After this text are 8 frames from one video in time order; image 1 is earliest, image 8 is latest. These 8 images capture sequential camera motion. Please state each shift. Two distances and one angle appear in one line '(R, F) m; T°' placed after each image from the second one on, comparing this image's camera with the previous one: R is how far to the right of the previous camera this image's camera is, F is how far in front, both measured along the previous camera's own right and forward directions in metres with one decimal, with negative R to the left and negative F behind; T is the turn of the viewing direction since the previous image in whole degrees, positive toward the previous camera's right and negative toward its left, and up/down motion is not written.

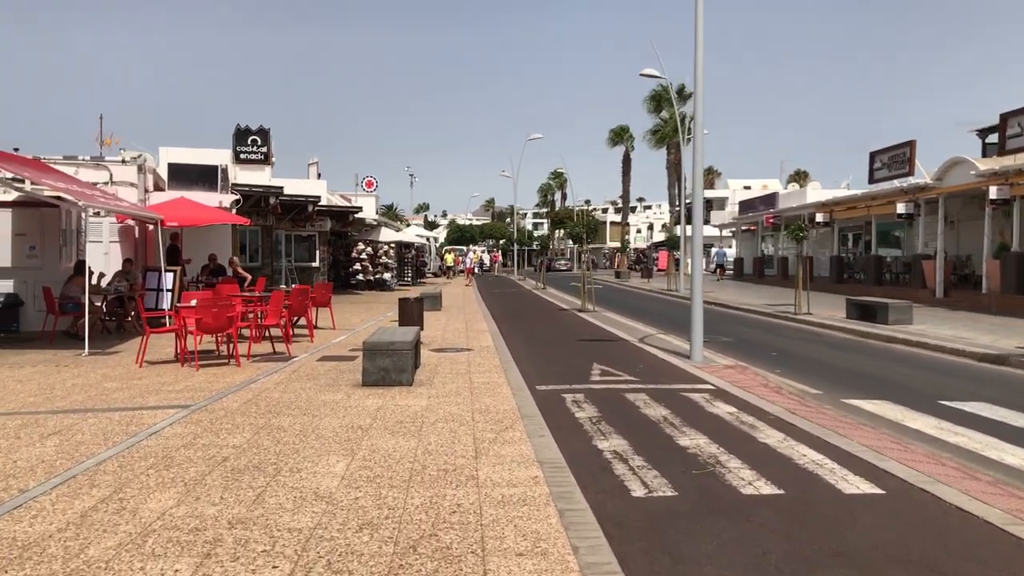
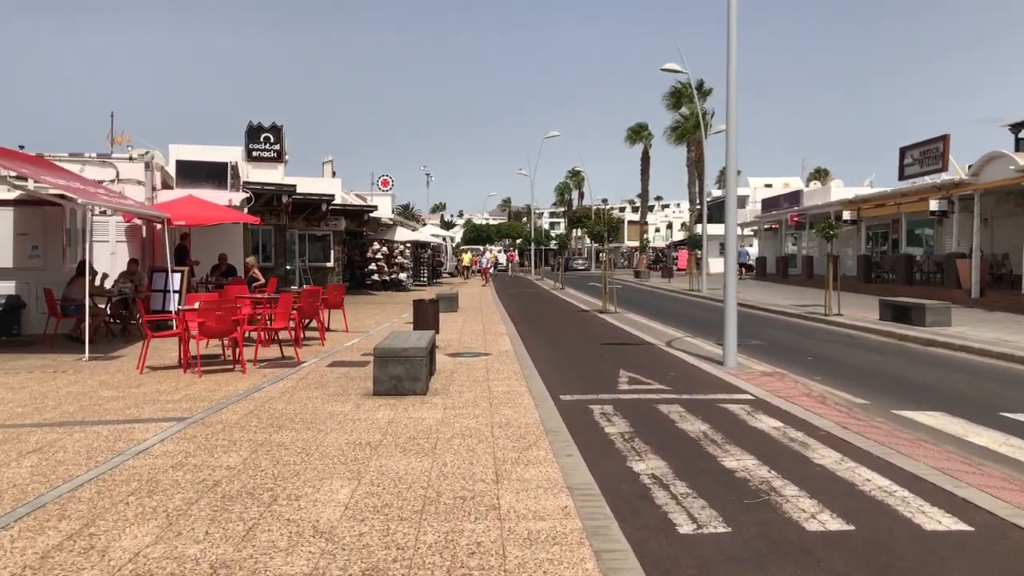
(-0.1, +0.7) m; -1°
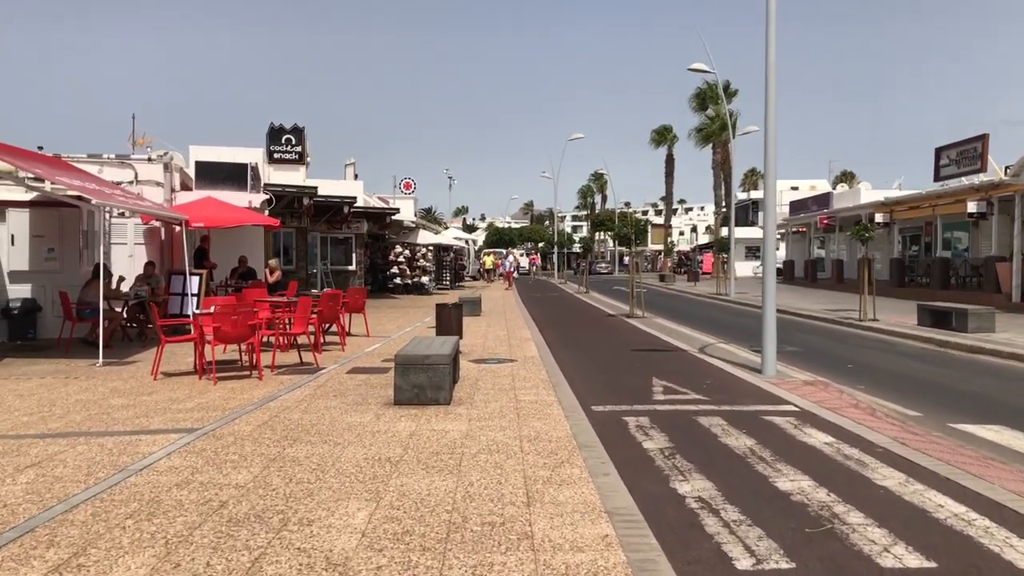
(-0.1, +0.5) m; -1°
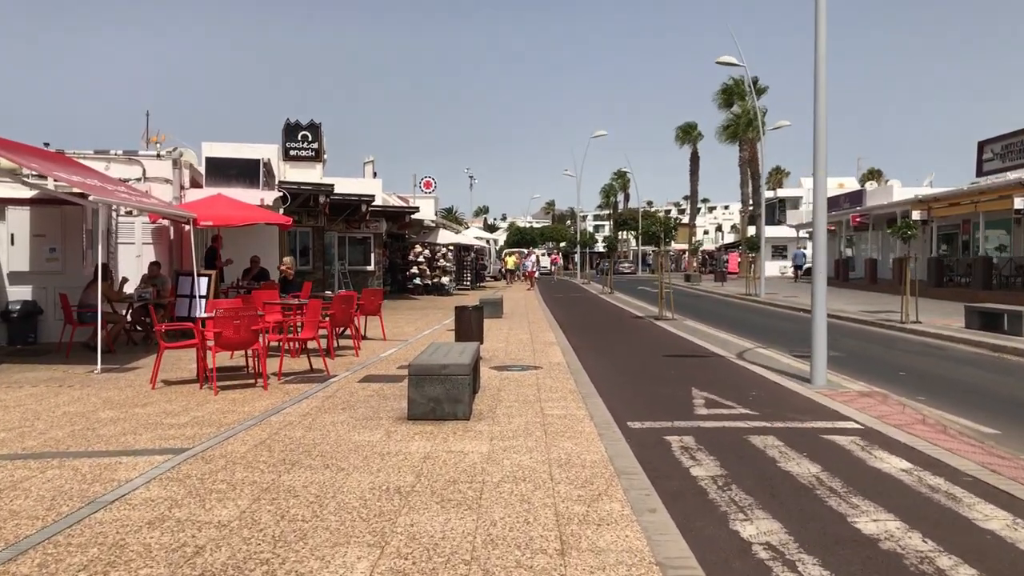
(0.0, +0.9) m; -1°
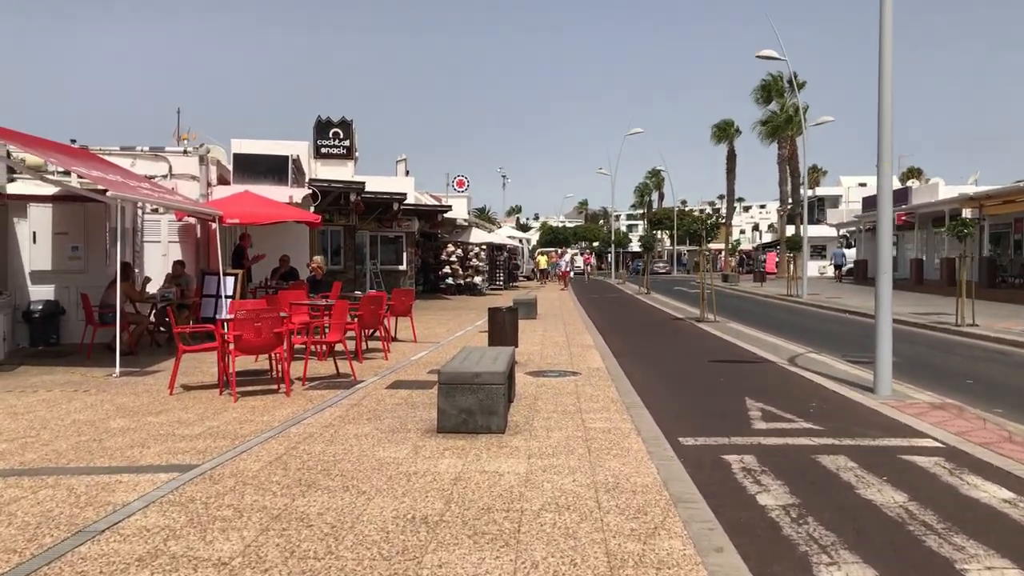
(-0.1, +0.7) m; -2°
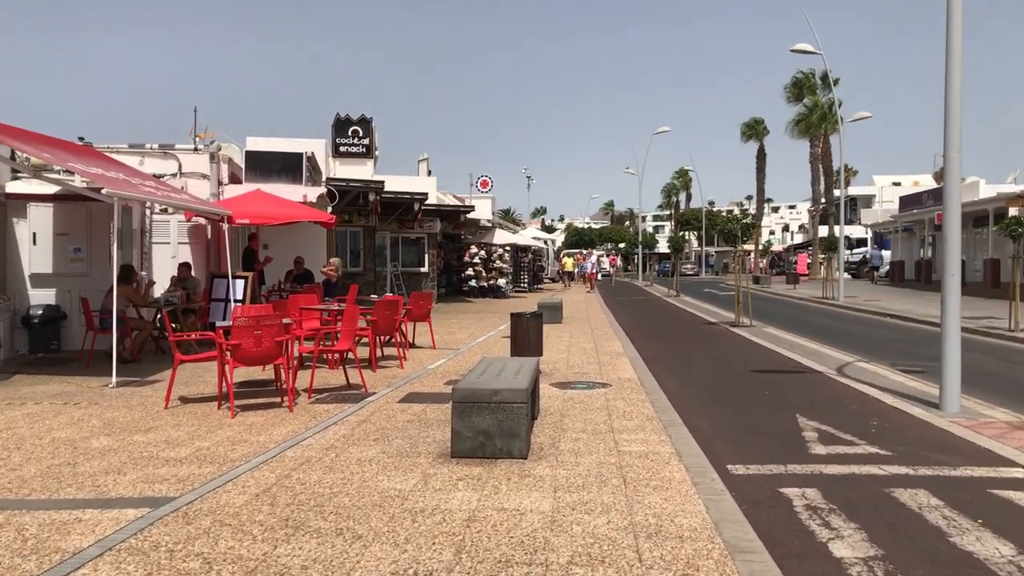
(0.0, +0.9) m; -2°
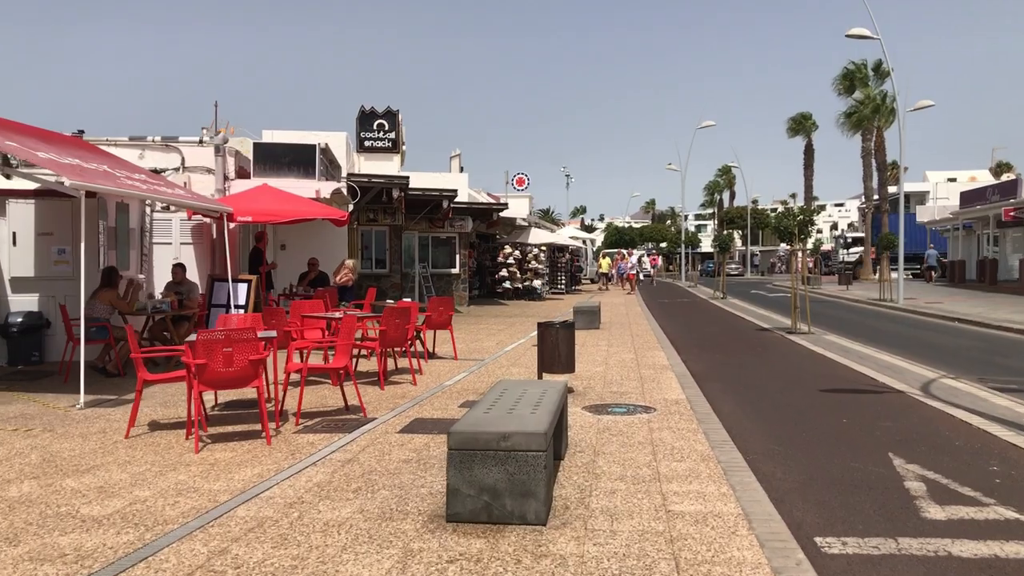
(+0.1, +1.5) m; -3°
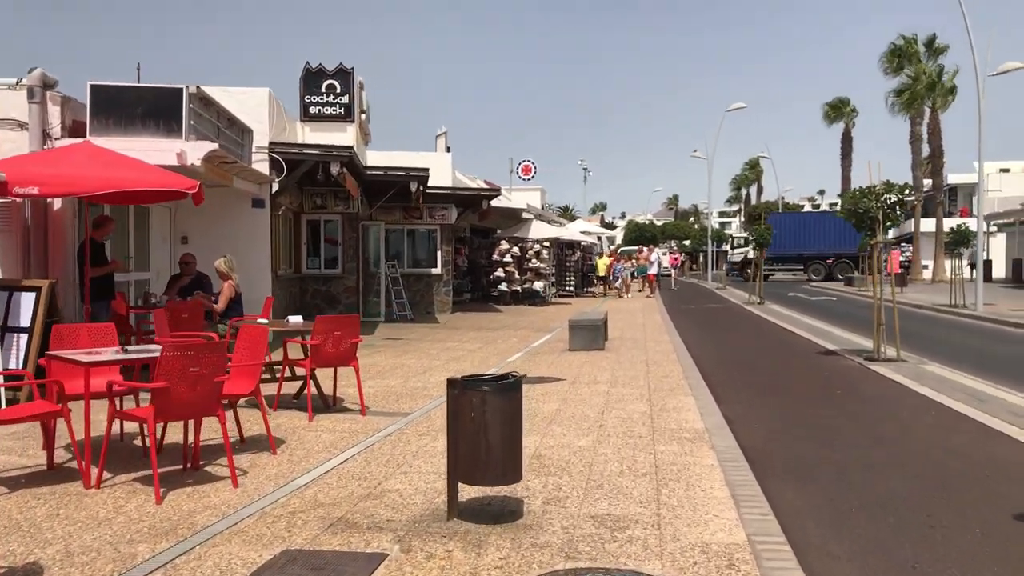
(+0.8, +4.9) m; -1°
